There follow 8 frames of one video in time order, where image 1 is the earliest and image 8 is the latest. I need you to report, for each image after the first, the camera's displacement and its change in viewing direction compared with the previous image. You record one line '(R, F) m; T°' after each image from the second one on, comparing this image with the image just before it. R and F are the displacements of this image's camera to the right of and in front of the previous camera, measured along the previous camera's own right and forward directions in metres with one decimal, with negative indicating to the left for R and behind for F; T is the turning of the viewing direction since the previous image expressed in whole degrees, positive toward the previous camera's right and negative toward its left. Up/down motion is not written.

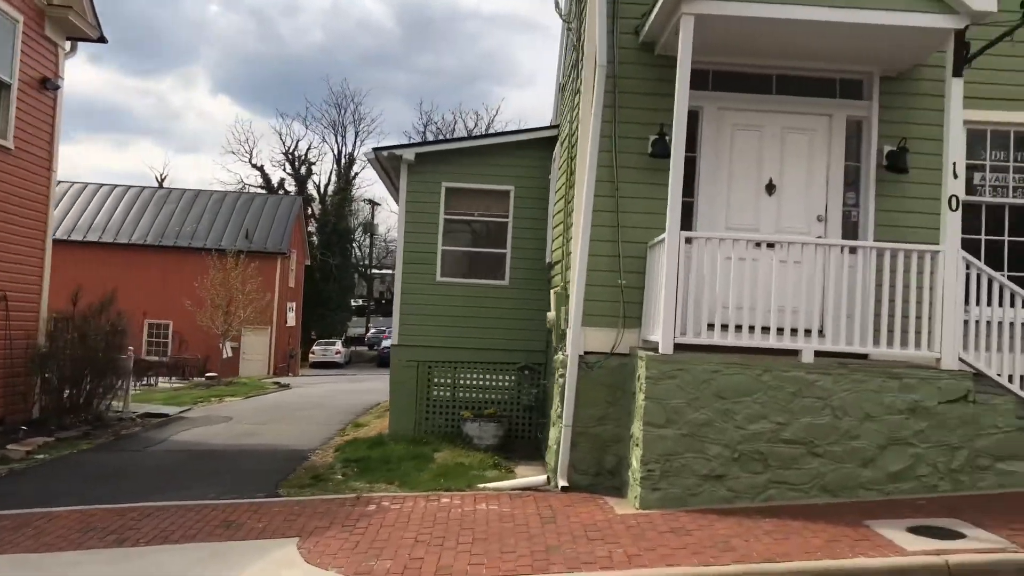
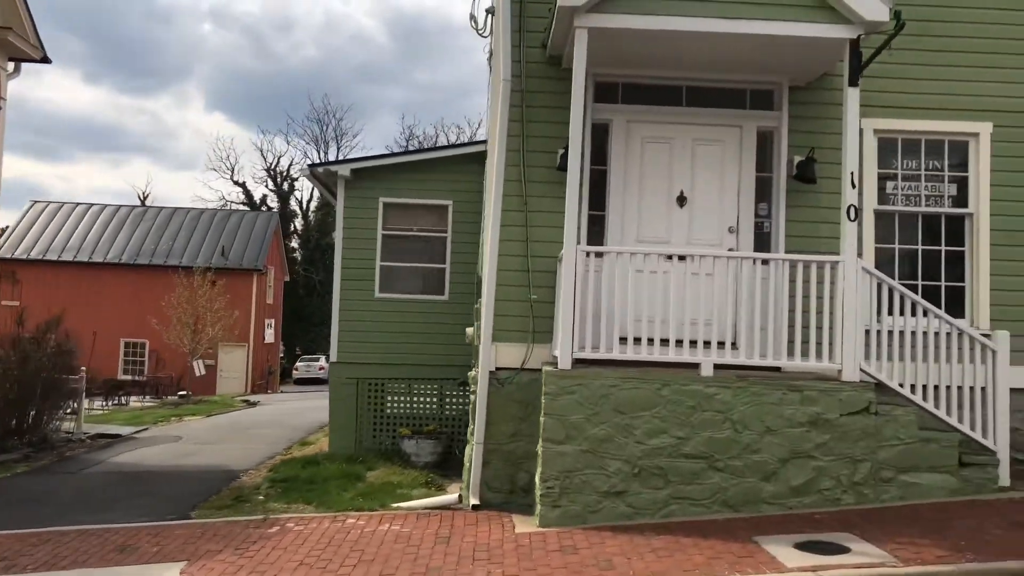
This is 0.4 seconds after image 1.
(+0.8, +0.1) m; 0°
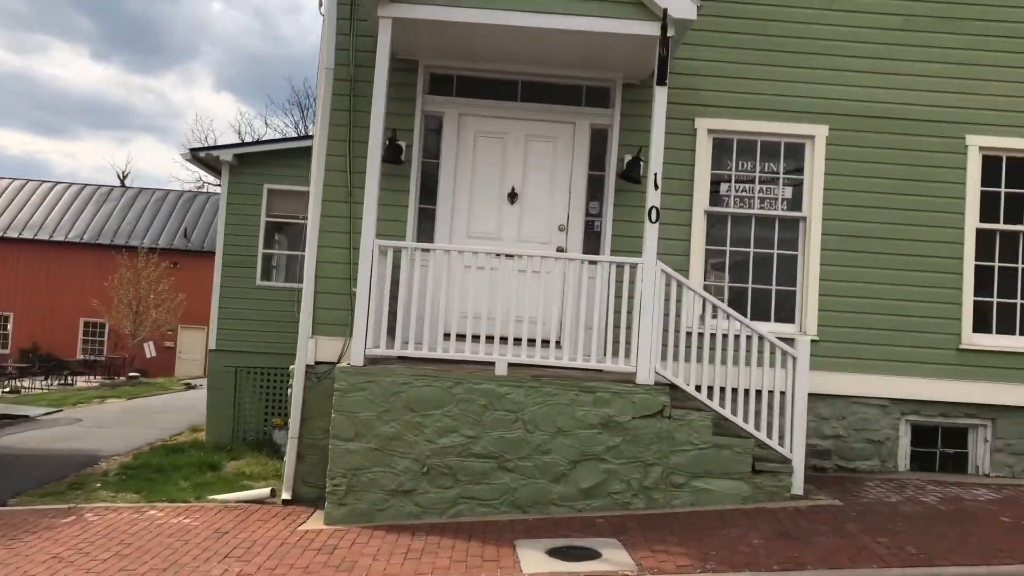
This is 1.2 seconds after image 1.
(+1.5, +0.1) m; 0°
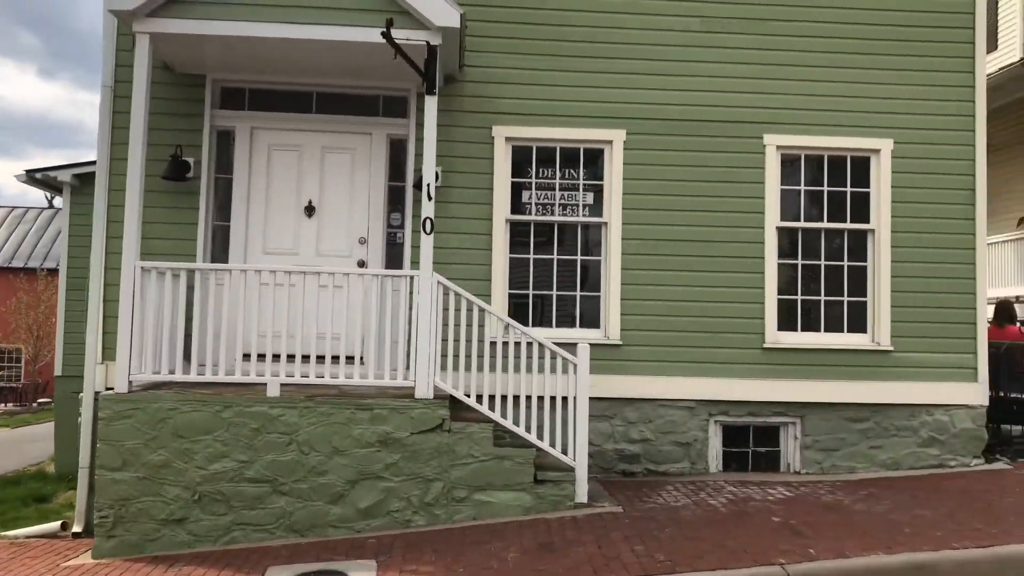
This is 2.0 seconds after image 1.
(+1.4, +0.1) m; +3°
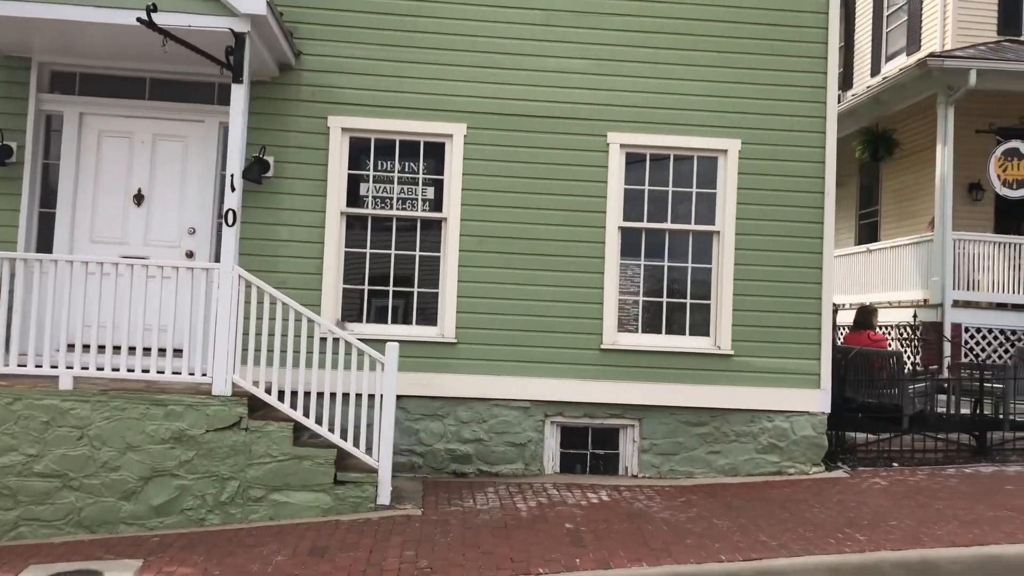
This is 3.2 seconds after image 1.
(+1.4, +0.1) m; 0°
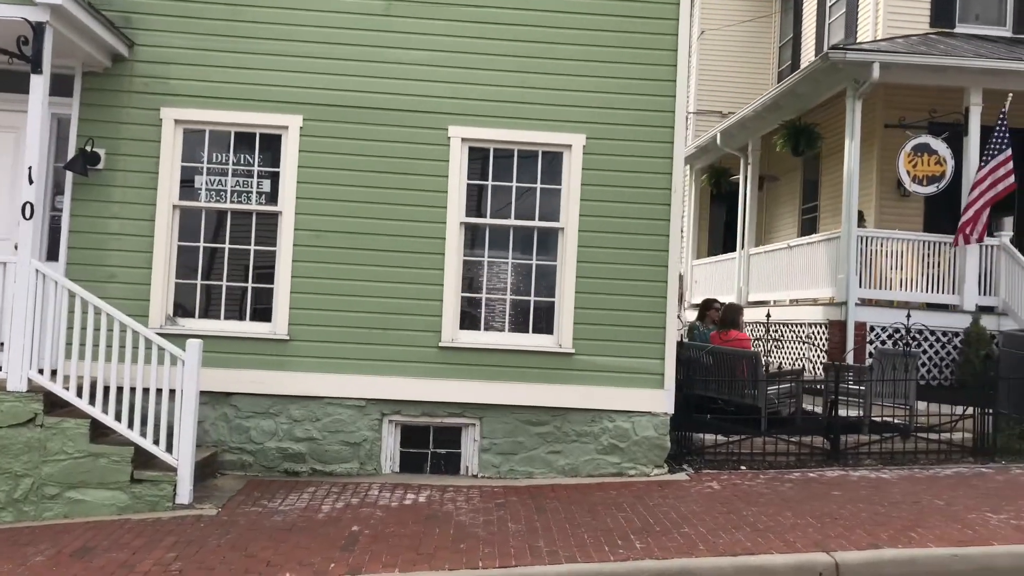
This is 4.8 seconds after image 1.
(+1.5, +0.2) m; -1°
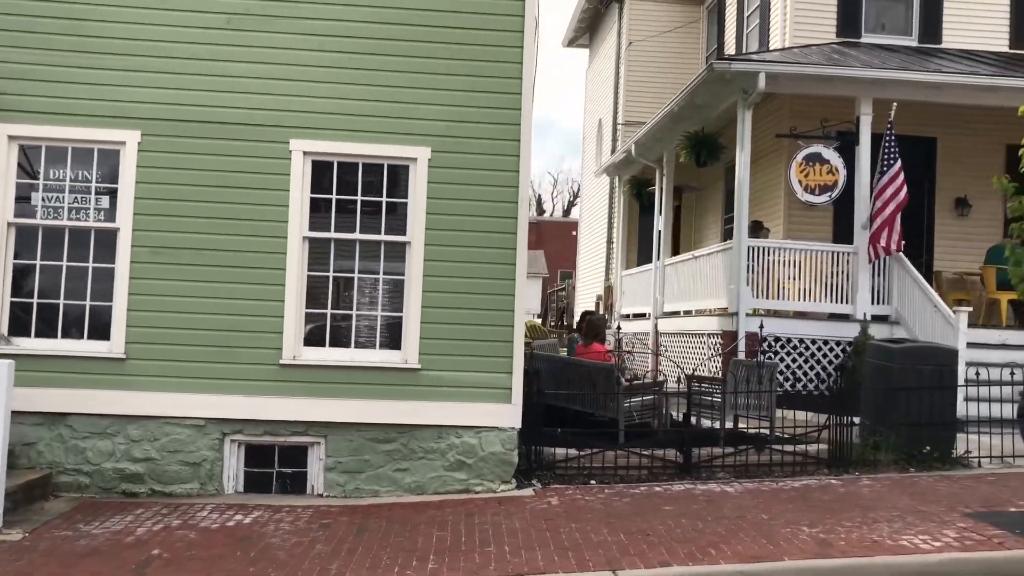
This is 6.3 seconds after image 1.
(+1.2, +0.1) m; +1°
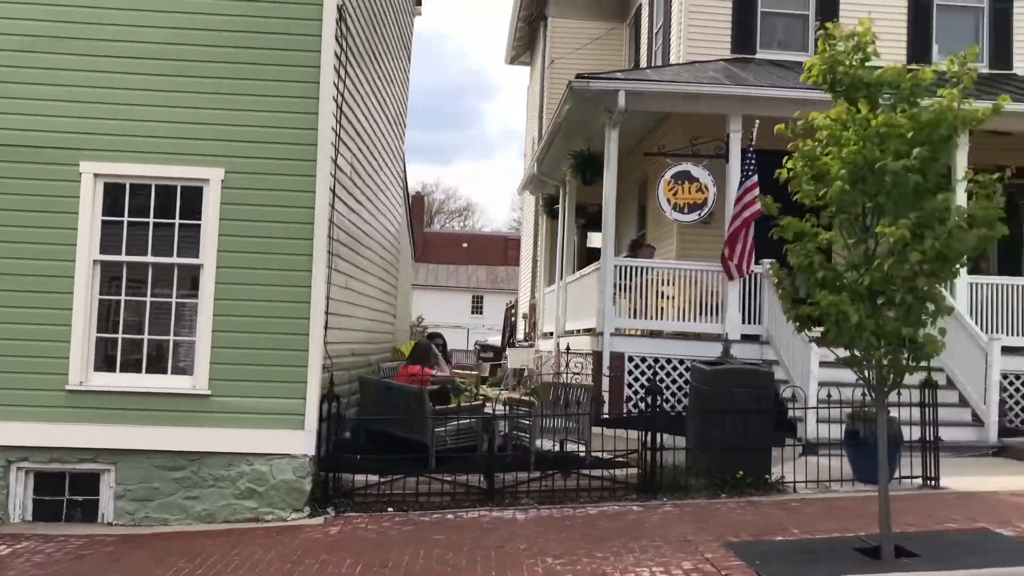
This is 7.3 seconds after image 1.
(+1.8, +0.1) m; 0°
